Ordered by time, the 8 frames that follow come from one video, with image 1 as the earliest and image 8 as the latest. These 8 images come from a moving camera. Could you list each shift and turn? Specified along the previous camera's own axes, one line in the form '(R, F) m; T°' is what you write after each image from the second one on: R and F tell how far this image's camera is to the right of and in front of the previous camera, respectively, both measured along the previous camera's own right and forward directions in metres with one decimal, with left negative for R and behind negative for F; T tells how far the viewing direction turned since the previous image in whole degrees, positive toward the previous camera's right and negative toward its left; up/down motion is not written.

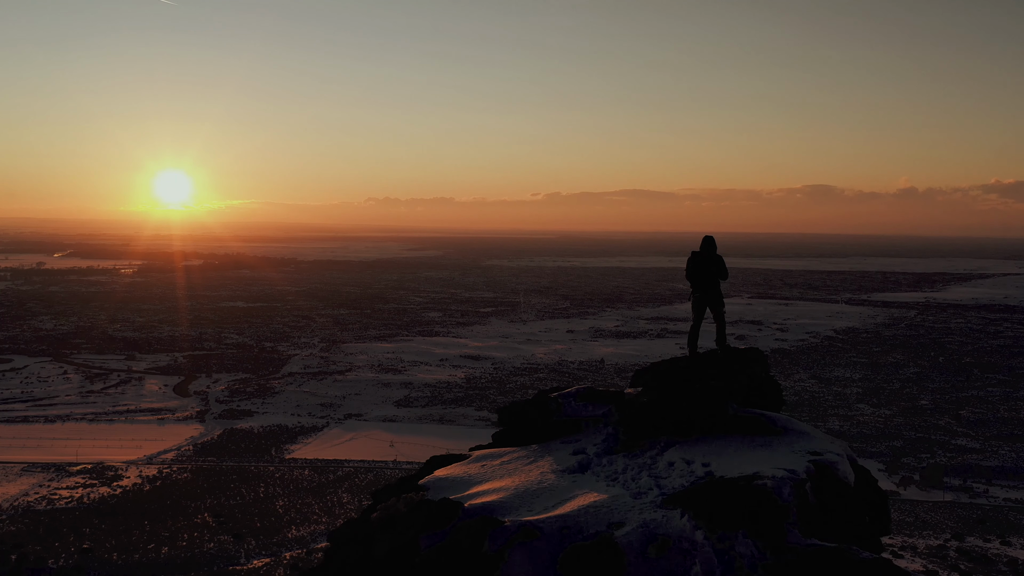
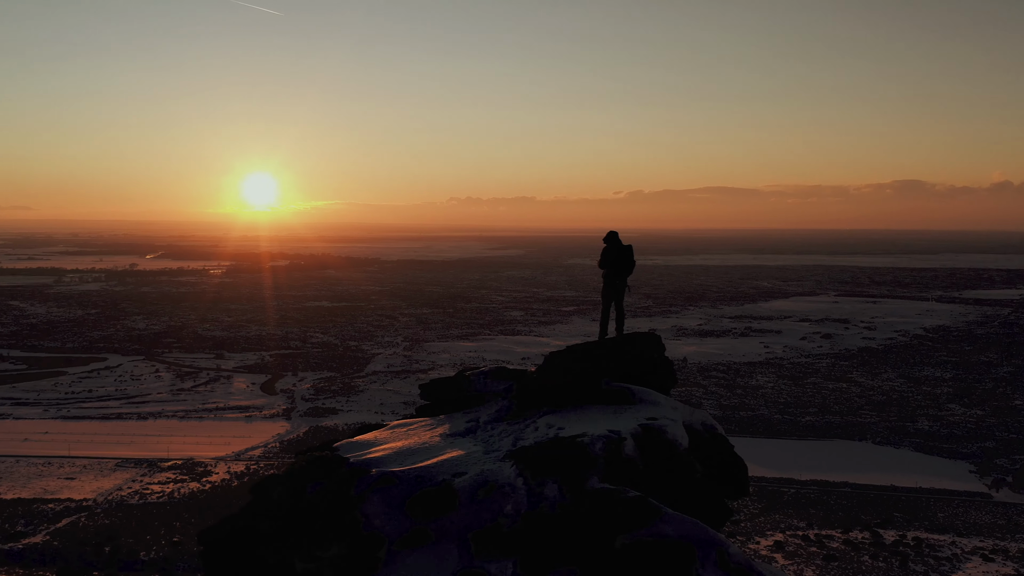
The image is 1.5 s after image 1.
(+0.1, -0.2) m; -4°
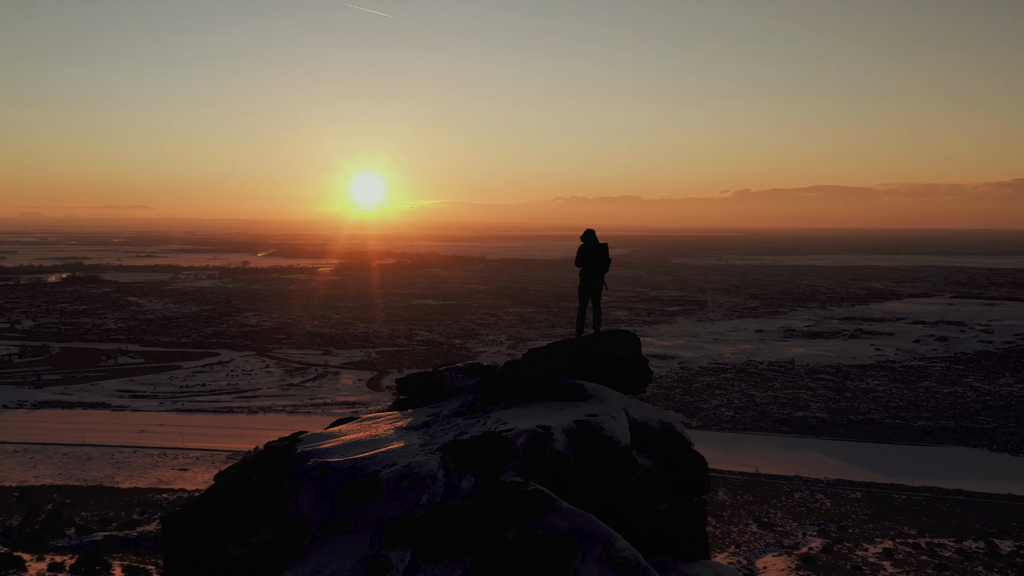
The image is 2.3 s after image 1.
(+0.6, -0.3) m; -5°
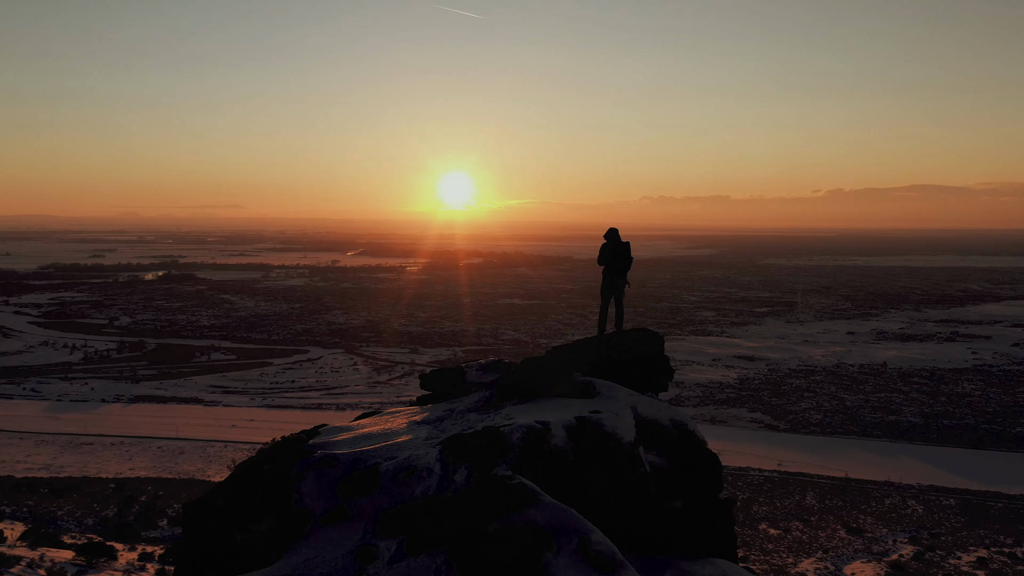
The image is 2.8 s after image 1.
(+0.5, -0.2) m; -4°
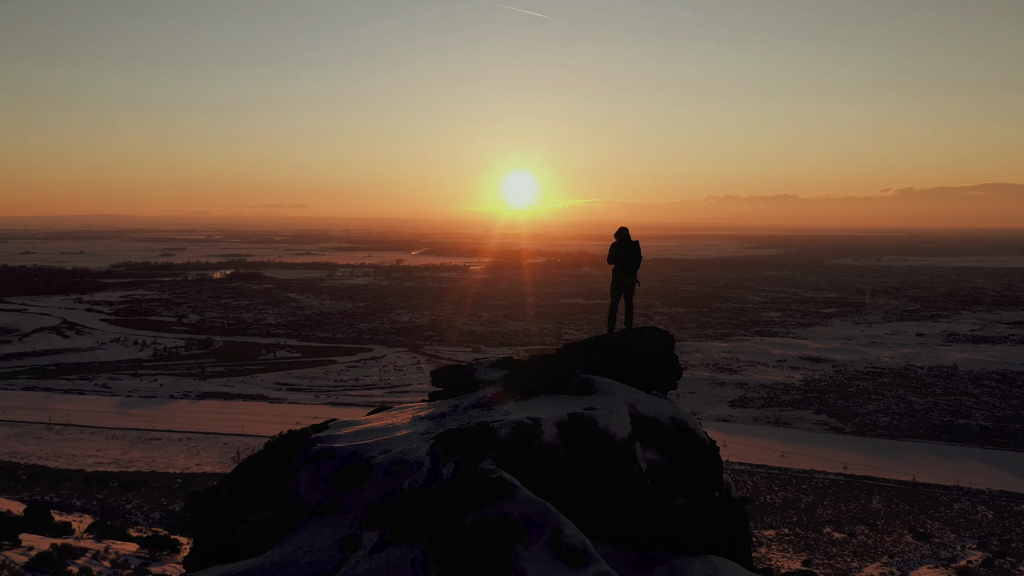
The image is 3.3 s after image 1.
(+0.4, -0.3) m; -3°
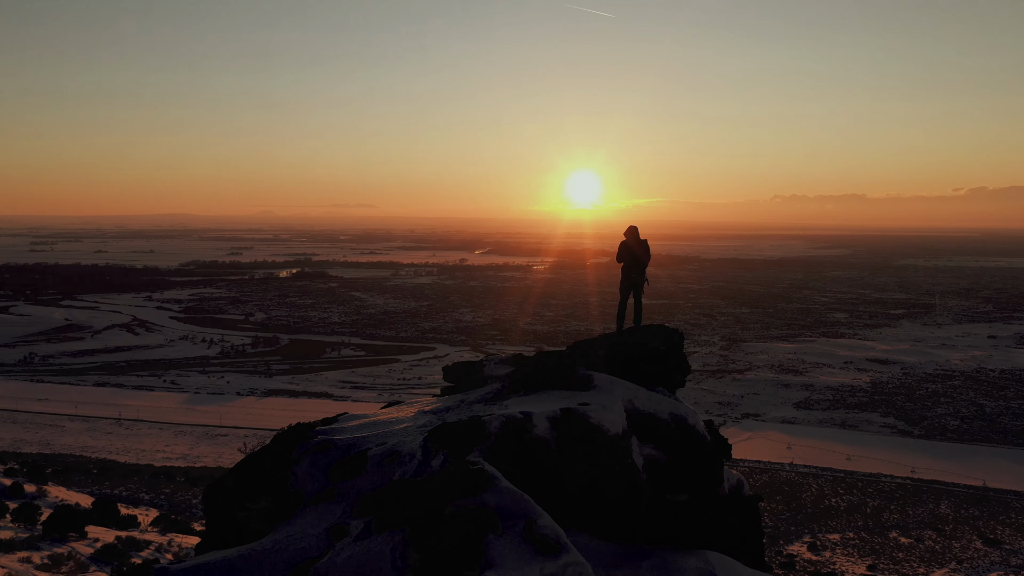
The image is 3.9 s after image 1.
(+0.3, -0.1) m; -3°
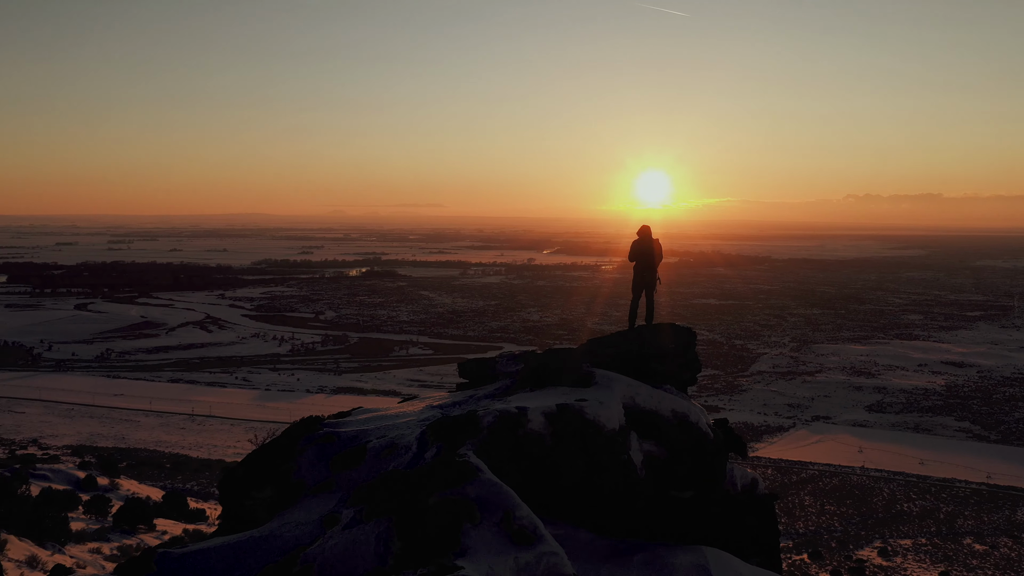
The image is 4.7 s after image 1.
(+0.3, -0.1) m; -3°
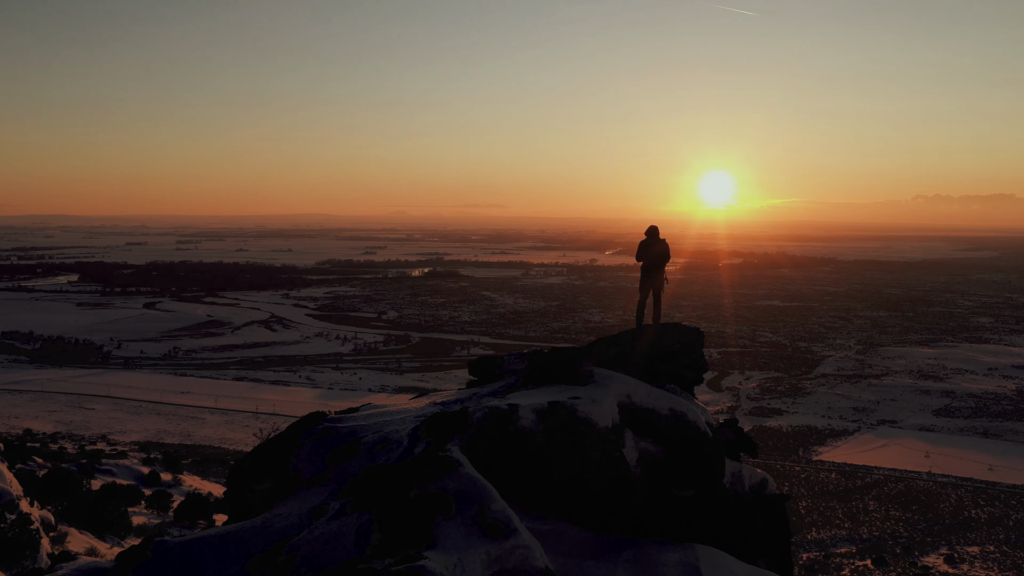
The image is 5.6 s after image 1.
(+0.3, -0.1) m; -3°
